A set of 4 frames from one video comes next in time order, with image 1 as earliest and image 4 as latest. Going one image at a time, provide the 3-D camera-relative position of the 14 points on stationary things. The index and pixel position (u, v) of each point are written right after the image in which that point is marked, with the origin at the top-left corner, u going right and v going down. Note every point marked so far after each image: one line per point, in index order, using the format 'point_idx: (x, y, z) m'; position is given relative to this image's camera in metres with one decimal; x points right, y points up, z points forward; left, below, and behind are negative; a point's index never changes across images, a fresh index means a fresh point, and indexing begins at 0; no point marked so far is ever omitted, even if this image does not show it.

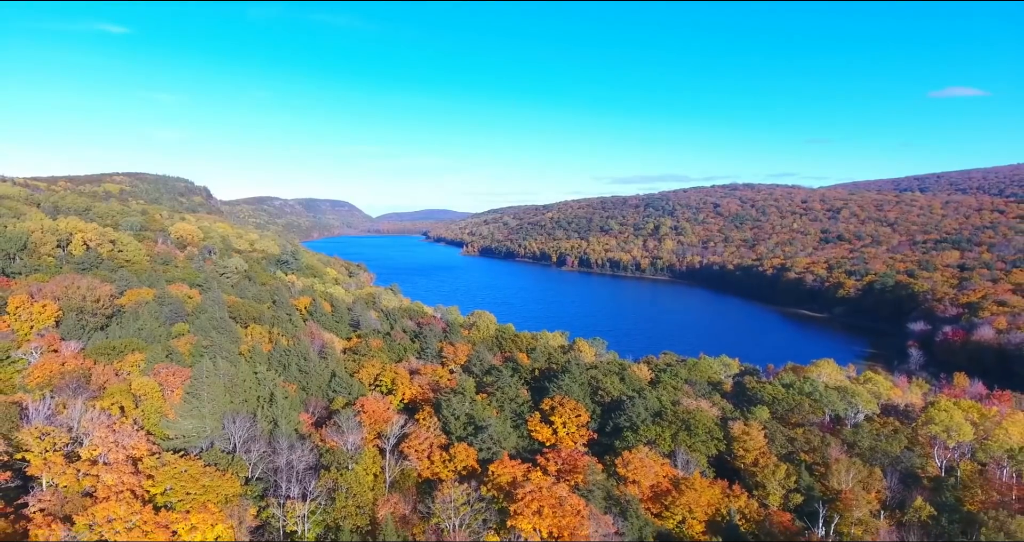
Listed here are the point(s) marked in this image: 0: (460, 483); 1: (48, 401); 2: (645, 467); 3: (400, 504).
0: (-1.8, -7.4, +18.2) m
1: (-16.8, -4.7, +18.7) m
2: (+5.0, -7.5, +19.6) m
3: (-3.7, -7.7, +16.9) m
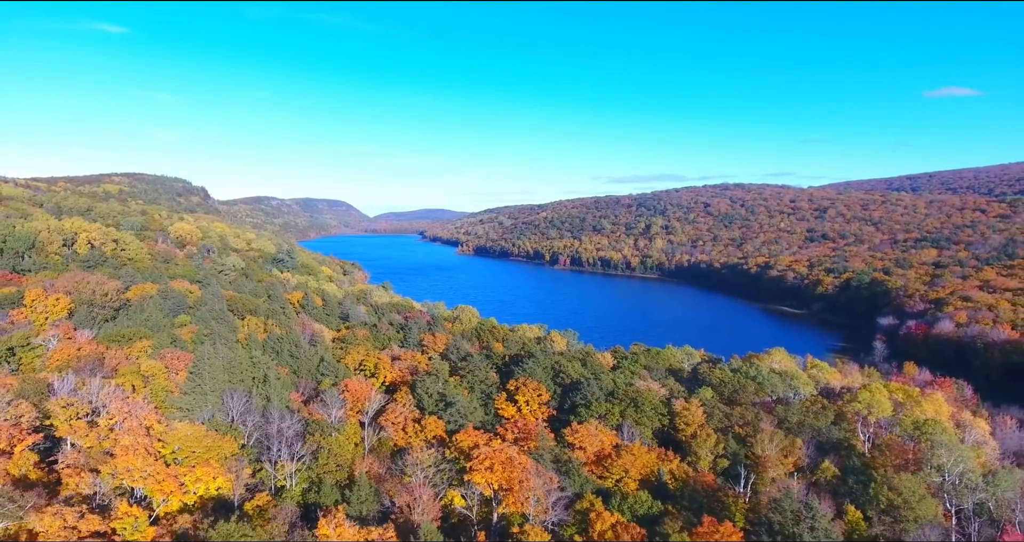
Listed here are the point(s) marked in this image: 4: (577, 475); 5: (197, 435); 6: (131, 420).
0: (-3.4, -7.2, +21.0) m
1: (-18.4, -4.4, +21.4) m
2: (+3.4, -7.2, +22.4) m
3: (-5.3, -7.4, +19.7) m
4: (+2.5, -7.8, +19.8) m
5: (-11.6, -6.0, +18.9) m
6: (-14.1, -5.5, +19.1) m
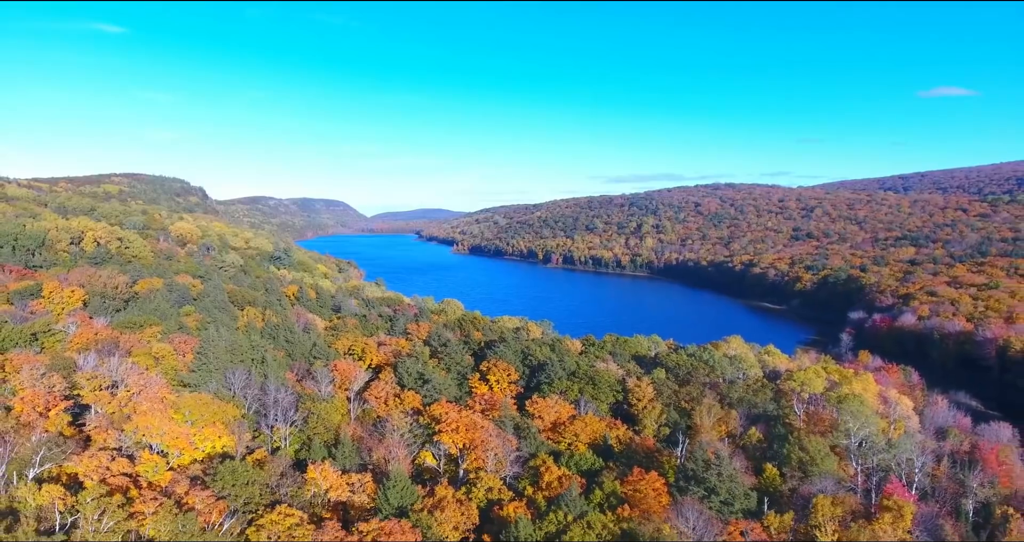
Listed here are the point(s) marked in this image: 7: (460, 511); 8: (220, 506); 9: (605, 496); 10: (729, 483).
0: (-5.0, -6.8, +24.0) m
1: (-20.0, -4.0, +24.5) m
2: (+1.9, -6.8, +25.5) m
3: (-6.8, -7.0, +22.8) m
4: (+0.9, -7.4, +22.9) m
5: (-13.1, -5.7, +22.0) m
6: (-15.7, -5.1, +22.1) m
7: (-1.7, -7.8, +16.8) m
8: (-8.7, -6.9, +15.2) m
9: (+3.3, -8.0, +18.3) m
10: (+7.8, -7.6, +18.6) m
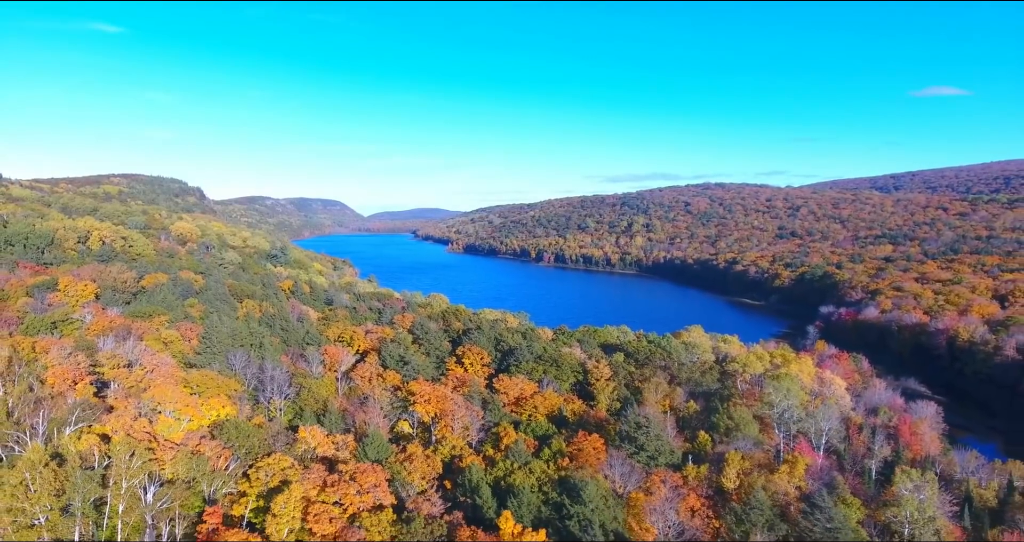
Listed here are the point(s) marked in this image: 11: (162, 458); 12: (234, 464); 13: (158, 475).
0: (-6.7, -6.4, +27.3) m
1: (-21.7, -3.7, +27.7) m
2: (+0.2, -6.4, +28.9) m
3: (-8.5, -6.7, +26.1) m
4: (-0.8, -7.0, +26.2) m
5: (-14.8, -5.3, +25.2) m
6: (-17.4, -4.8, +25.4) m
7: (-3.4, -7.5, +20.1) m
8: (-10.3, -6.6, +18.5) m
9: (+1.7, -7.6, +21.6) m
10: (+6.1, -7.3, +21.9) m
11: (-12.2, -6.5, +17.9) m
12: (-9.9, -6.9, +18.3) m
13: (-11.9, -6.9, +17.3) m
